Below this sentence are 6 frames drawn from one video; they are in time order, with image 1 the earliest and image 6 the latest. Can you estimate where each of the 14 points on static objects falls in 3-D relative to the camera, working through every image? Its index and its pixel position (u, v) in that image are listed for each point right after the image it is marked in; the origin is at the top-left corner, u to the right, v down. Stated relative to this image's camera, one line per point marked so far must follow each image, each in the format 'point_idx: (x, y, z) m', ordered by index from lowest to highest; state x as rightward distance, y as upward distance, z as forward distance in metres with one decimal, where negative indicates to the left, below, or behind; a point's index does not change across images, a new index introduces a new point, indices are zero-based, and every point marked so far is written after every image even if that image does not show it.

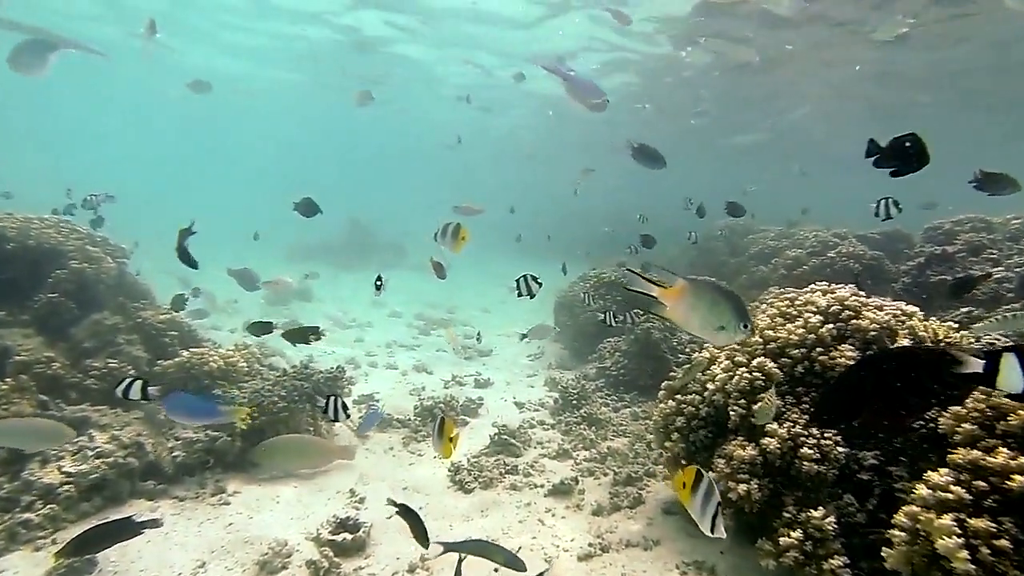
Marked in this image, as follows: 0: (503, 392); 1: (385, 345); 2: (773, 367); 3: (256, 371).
0: (-0.1, -1.6, +9.8) m
1: (-2.7, -1.2, +13.9) m
2: (+1.8, -0.5, +4.4) m
3: (-2.8, -0.9, +7.1) m
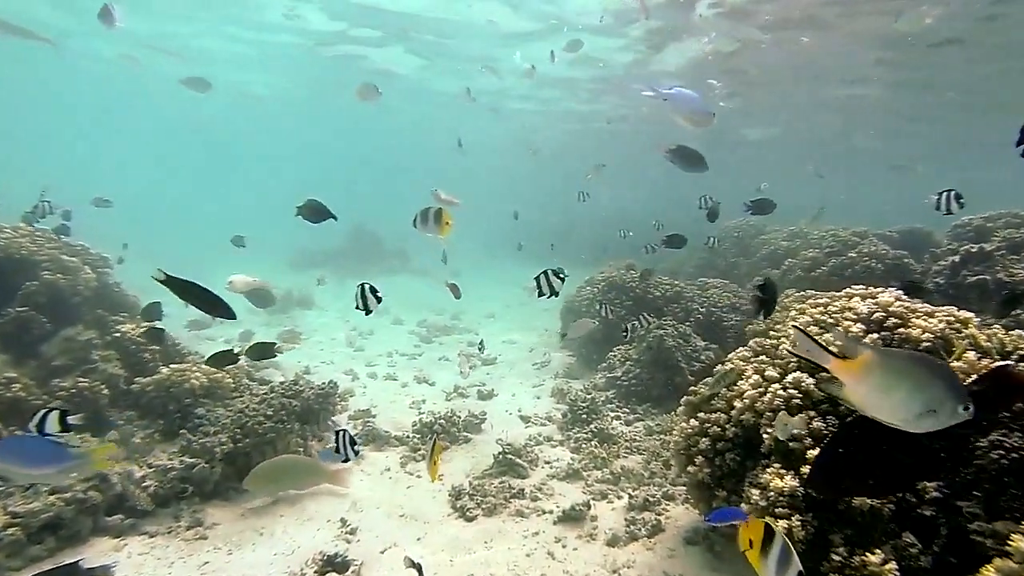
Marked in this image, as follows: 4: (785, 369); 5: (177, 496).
0: (-0.1, -1.7, +9.3) m
1: (-2.6, -1.4, +13.5) m
2: (+1.8, -0.6, +3.9) m
3: (-2.7, -1.0, +6.6) m
4: (+1.8, -0.5, +4.2) m
5: (-2.7, -1.7, +5.2) m
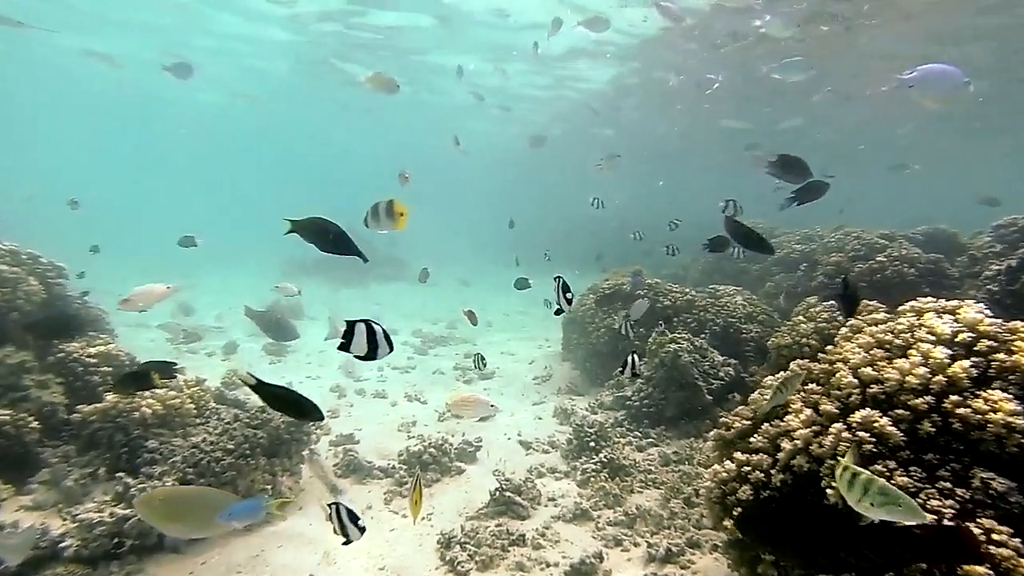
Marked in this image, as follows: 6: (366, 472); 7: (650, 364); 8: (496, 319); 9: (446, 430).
0: (-0.1, -1.8, +8.5) m
1: (-2.6, -1.6, +12.6) m
2: (+1.8, -0.6, +3.0) m
3: (-2.8, -1.2, +5.8) m
4: (+1.8, -0.6, +3.4) m
5: (-2.8, -1.8, +4.4) m
6: (-1.5, -1.9, +6.7) m
7: (+1.7, -1.0, +8.0) m
8: (-0.5, -0.9, +19.0) m
9: (-0.8, -1.8, +8.3) m
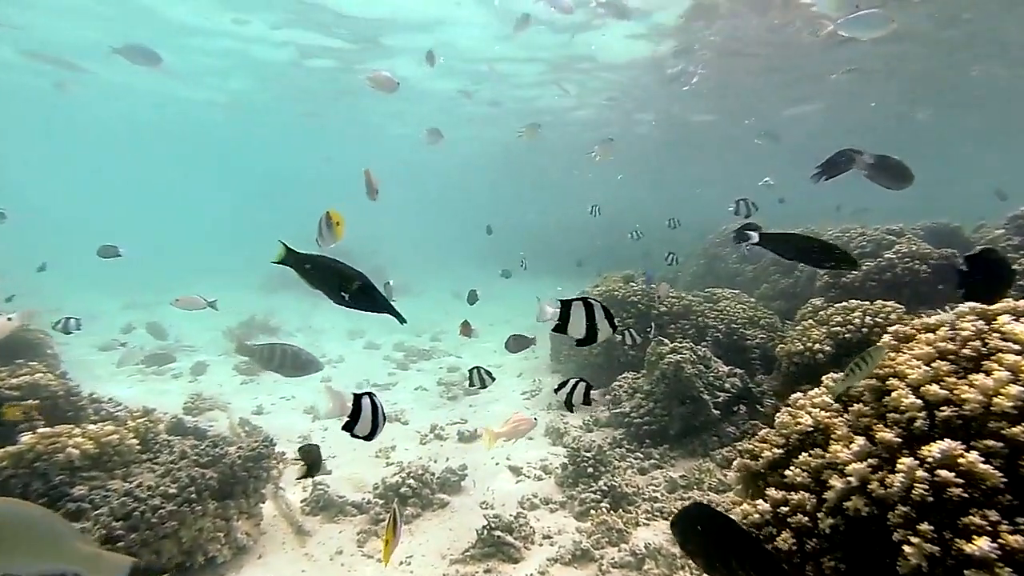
0: (-0.2, -1.9, +7.8) m
1: (-2.9, -1.8, +11.9) m
2: (+1.7, -0.6, +2.4) m
3: (-2.9, -1.3, +5.0) m
4: (+1.7, -0.6, +2.8) m
5: (-2.8, -1.9, +3.6) m
6: (-1.6, -2.0, +5.9) m
7: (+1.6, -1.0, +7.3) m
8: (-0.9, -1.2, +18.2) m
9: (-1.0, -2.0, +7.6) m
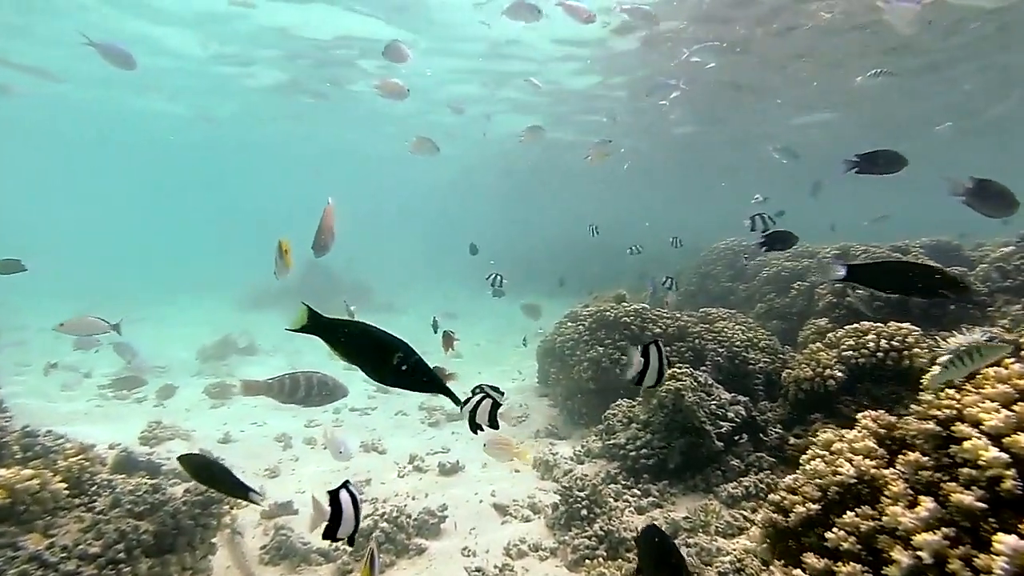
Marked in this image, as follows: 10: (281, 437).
0: (-0.4, -2.2, +7.2) m
1: (-3.1, -2.1, +11.2) m
2: (+1.7, -0.7, +1.8) m
3: (-3.0, -1.5, +4.4) m
4: (+1.7, -0.7, +2.2) m
5: (-2.9, -2.1, +3.0) m
6: (-1.7, -2.2, +5.3) m
7: (+1.4, -1.2, +6.8) m
8: (-1.3, -1.7, +17.6) m
9: (-1.1, -2.2, +6.9) m
10: (-3.4, -2.2, +9.4) m
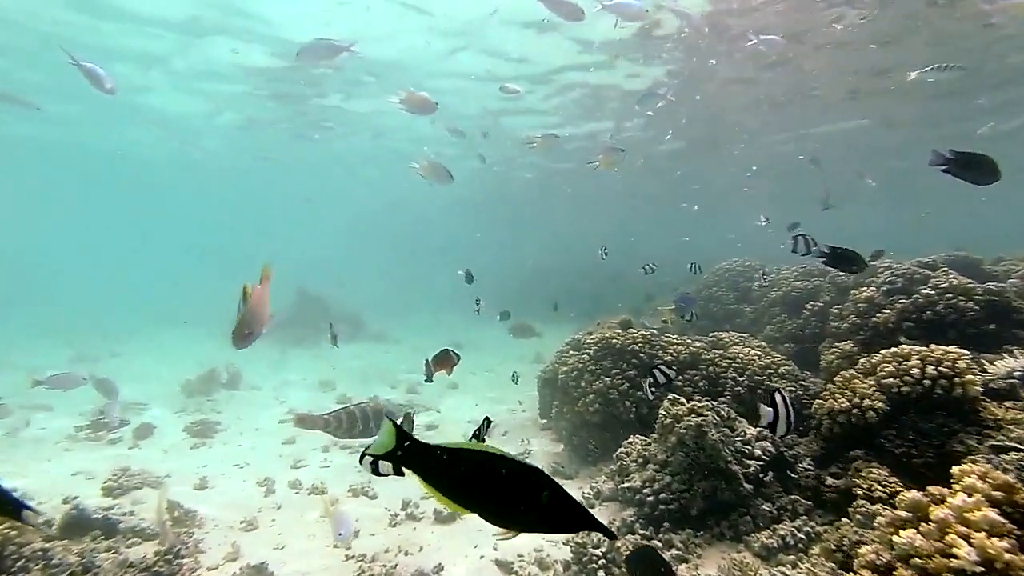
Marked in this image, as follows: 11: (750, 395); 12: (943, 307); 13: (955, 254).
0: (-0.4, -2.4, +6.4) m
1: (-3.1, -2.6, +10.4) m
2: (+1.7, -0.8, +1.2) m
3: (-2.9, -1.7, +3.6) m
4: (+1.7, -0.7, +1.6) m
5: (-2.8, -2.2, +2.2) m
6: (-1.7, -2.4, +4.5) m
7: (+1.4, -1.5, +6.1) m
8: (-1.3, -2.4, +16.9) m
9: (-1.1, -2.5, +6.2) m
10: (-3.4, -2.6, +8.6) m
11: (+2.5, -1.1, +6.8) m
12: (+4.7, -0.2, +6.9) m
13: (+7.5, +0.5, +11.0) m
